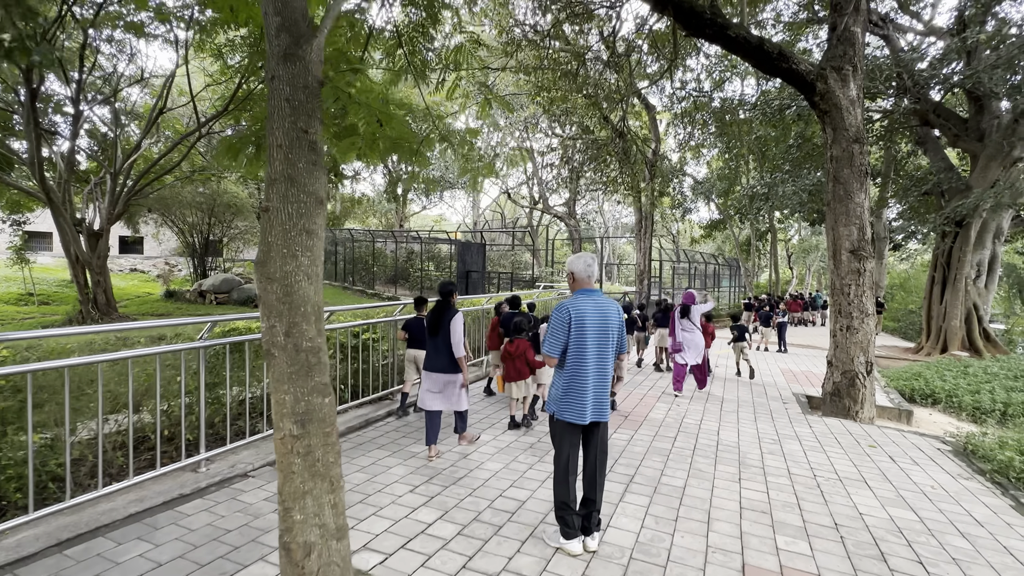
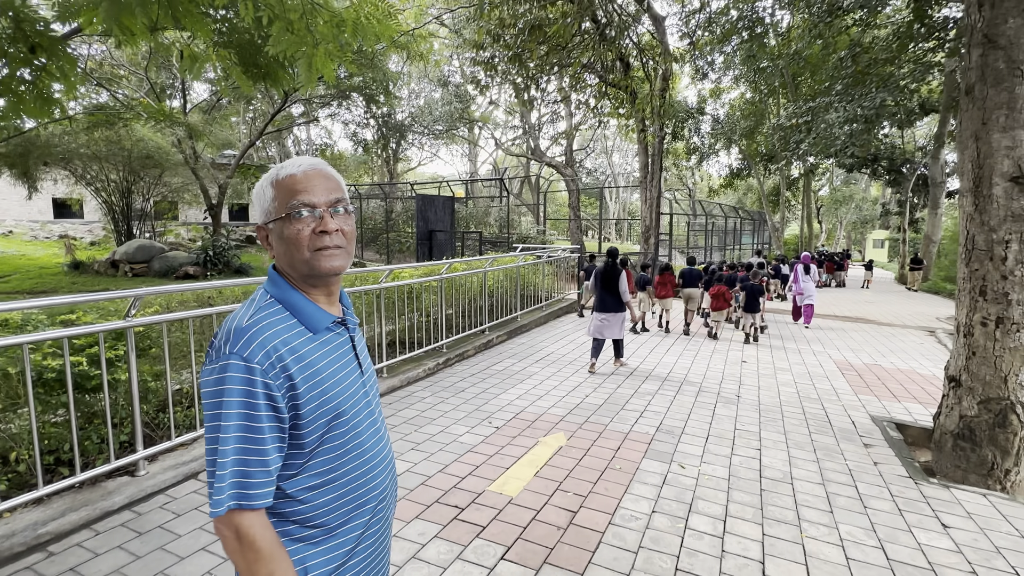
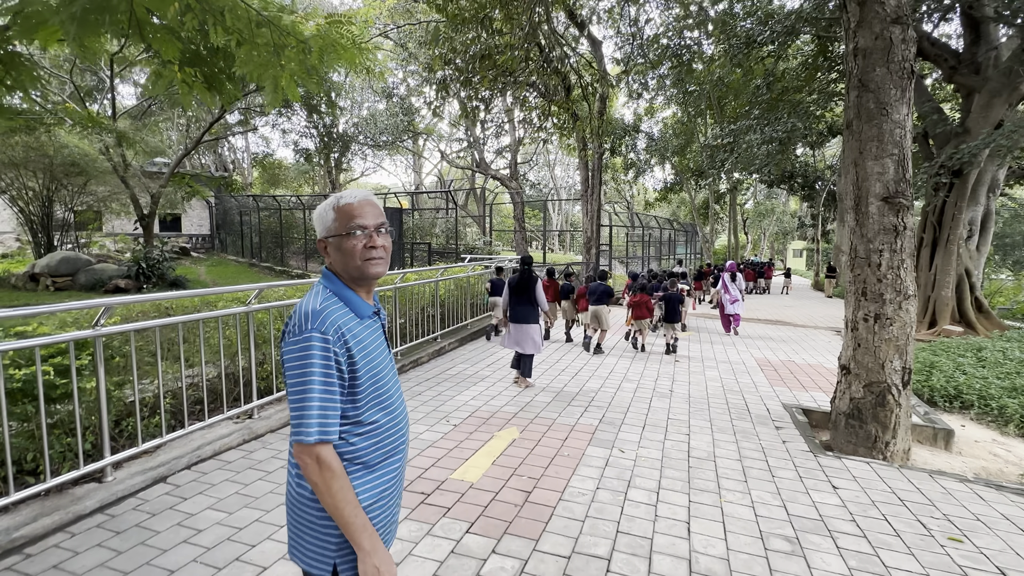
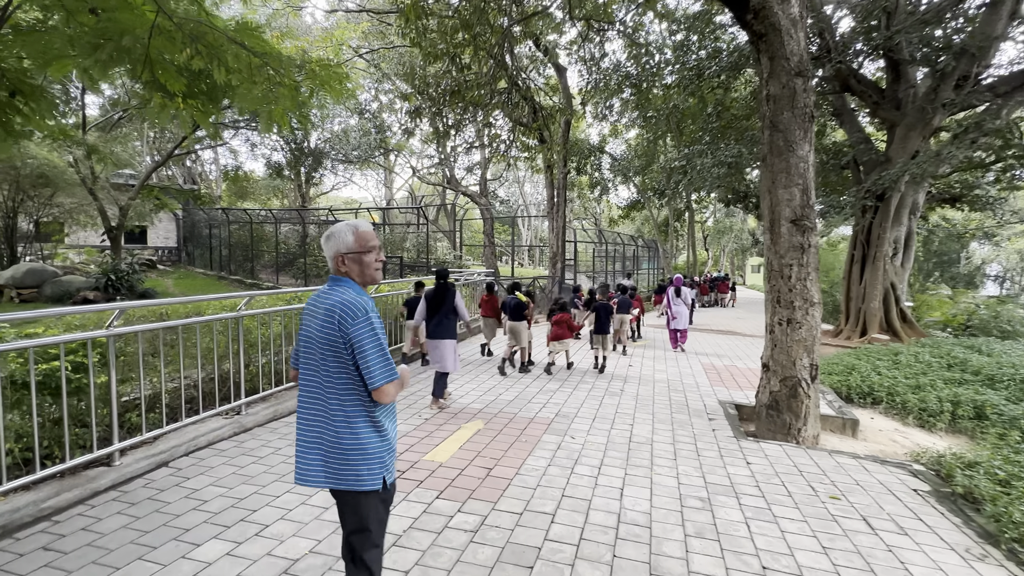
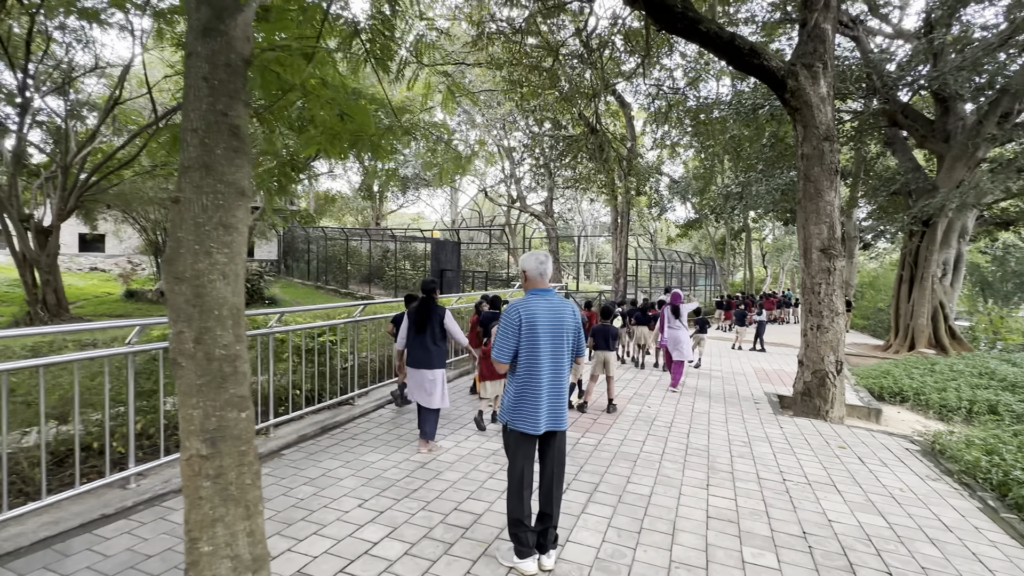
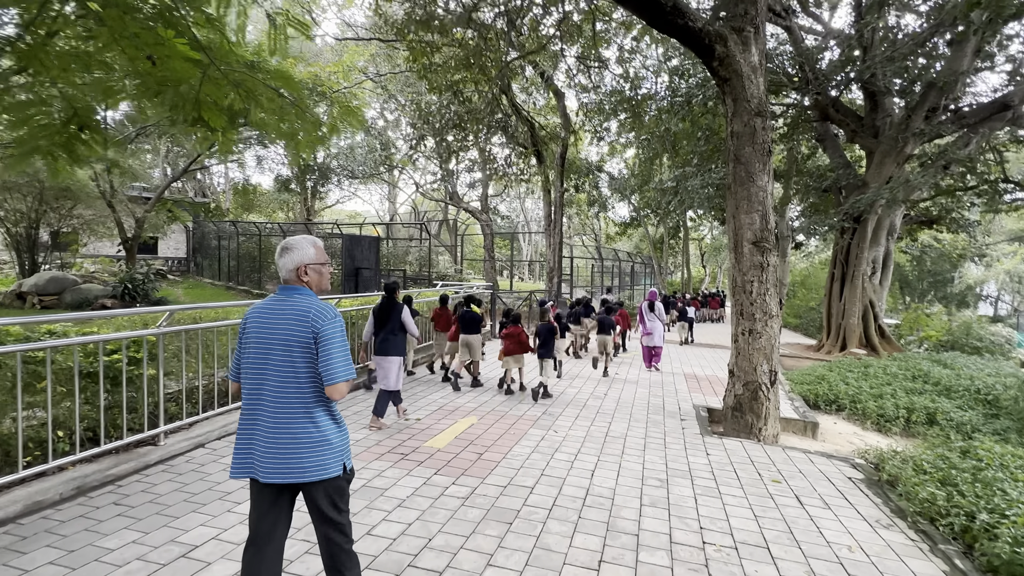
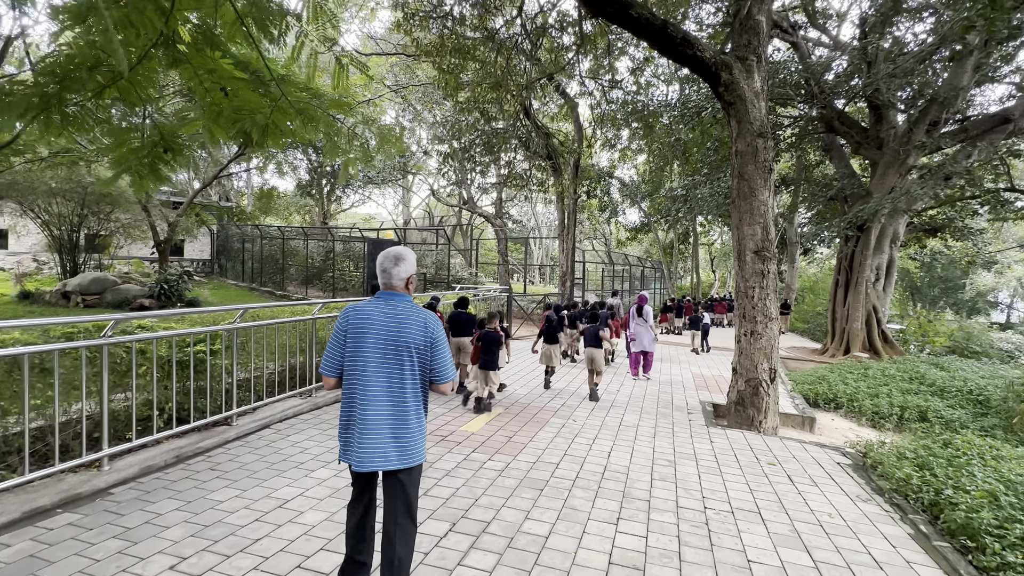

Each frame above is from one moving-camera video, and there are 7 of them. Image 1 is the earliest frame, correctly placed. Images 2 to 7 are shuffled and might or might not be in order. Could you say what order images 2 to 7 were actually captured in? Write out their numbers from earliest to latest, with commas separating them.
5, 7, 6, 4, 3, 2
